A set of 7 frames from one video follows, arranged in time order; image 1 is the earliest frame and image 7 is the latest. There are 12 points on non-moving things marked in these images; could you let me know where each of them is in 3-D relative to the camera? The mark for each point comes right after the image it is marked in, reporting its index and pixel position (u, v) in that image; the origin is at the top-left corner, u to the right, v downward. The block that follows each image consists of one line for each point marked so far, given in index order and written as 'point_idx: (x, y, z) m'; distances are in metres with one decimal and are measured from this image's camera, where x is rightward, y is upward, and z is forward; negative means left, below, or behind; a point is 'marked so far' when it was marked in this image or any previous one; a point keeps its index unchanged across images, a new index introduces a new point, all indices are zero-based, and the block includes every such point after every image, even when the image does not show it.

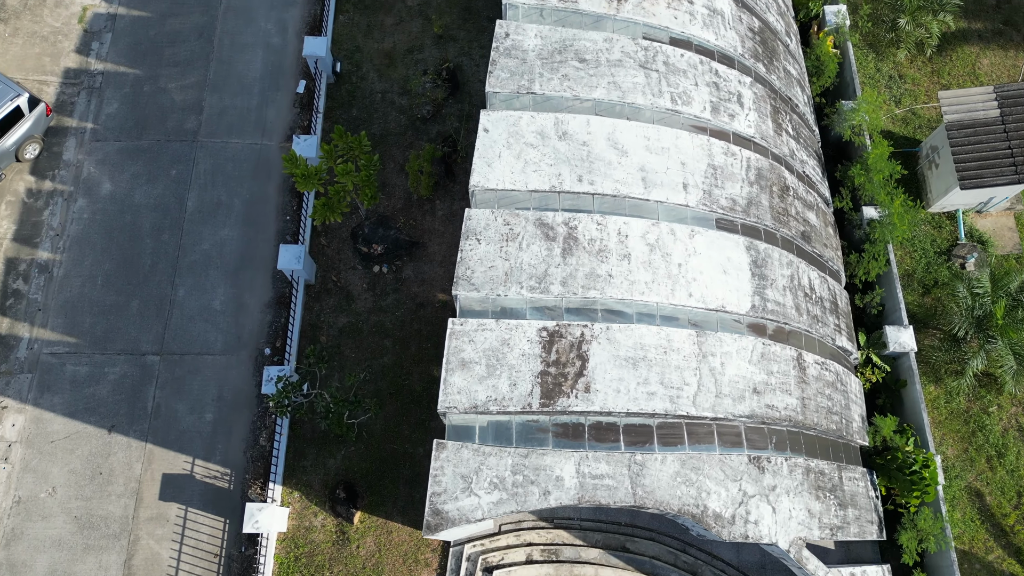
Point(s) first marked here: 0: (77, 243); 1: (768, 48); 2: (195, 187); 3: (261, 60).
0: (-10.4, +1.1, +17.7) m
1: (+5.2, +4.9, +14.9) m
2: (-7.8, +2.5, +18.2) m
3: (-6.6, +6.0, +19.4) m
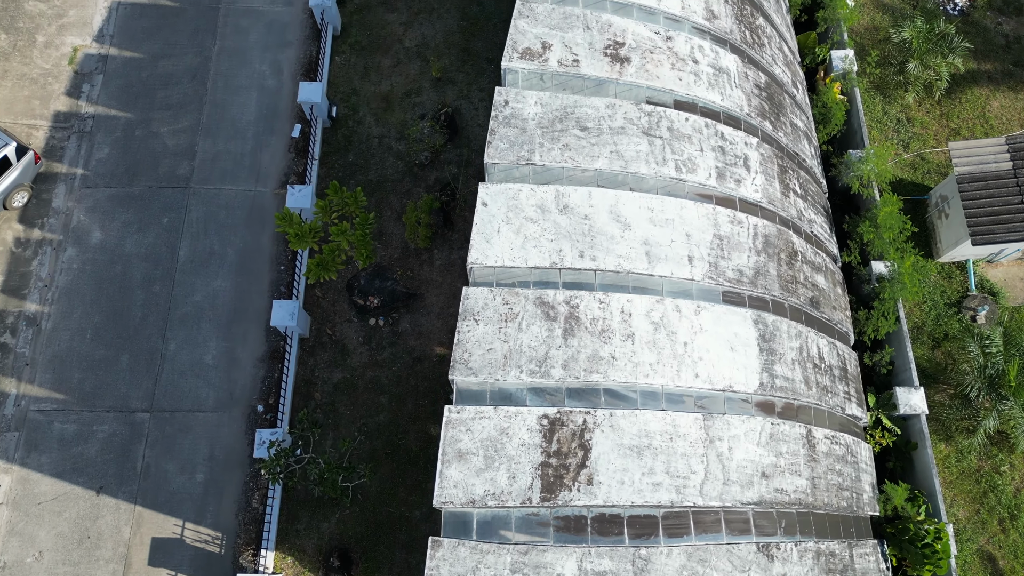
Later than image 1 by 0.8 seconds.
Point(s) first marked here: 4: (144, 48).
0: (-10.4, -0.1, +17.2) m
1: (+5.2, +3.6, +14.5) m
2: (-7.8, +1.3, +17.7) m
3: (-6.6, +4.8, +19.0) m
4: (-9.7, +6.4, +19.5) m
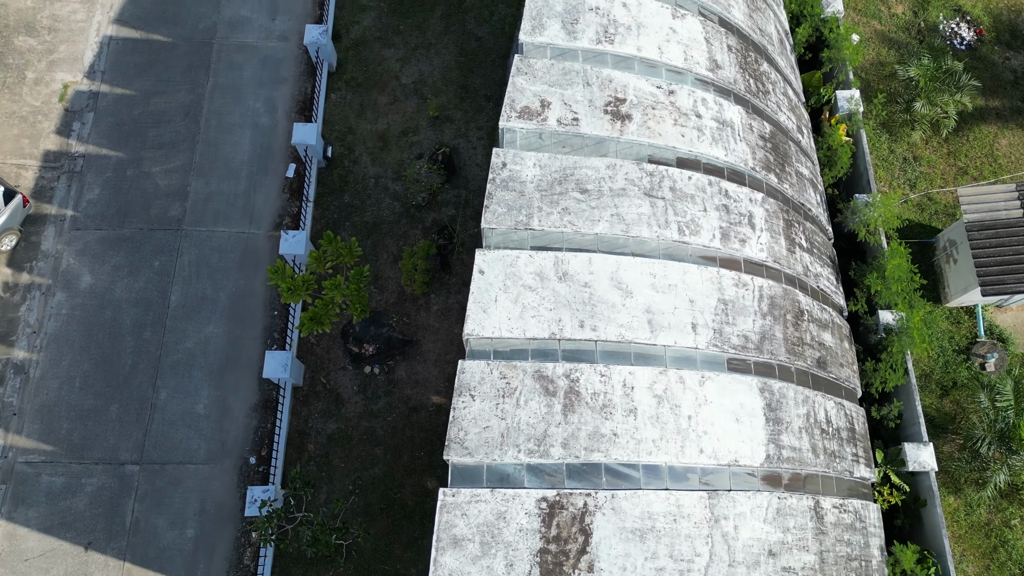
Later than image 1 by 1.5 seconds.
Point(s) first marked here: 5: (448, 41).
0: (-10.5, -1.2, +16.9) m
1: (+5.1, +2.6, +14.1) m
2: (-7.9, +0.2, +17.4) m
3: (-6.6, +3.7, +18.6) m
4: (-9.8, +5.3, +19.2) m
5: (-1.7, +6.6, +19.6) m
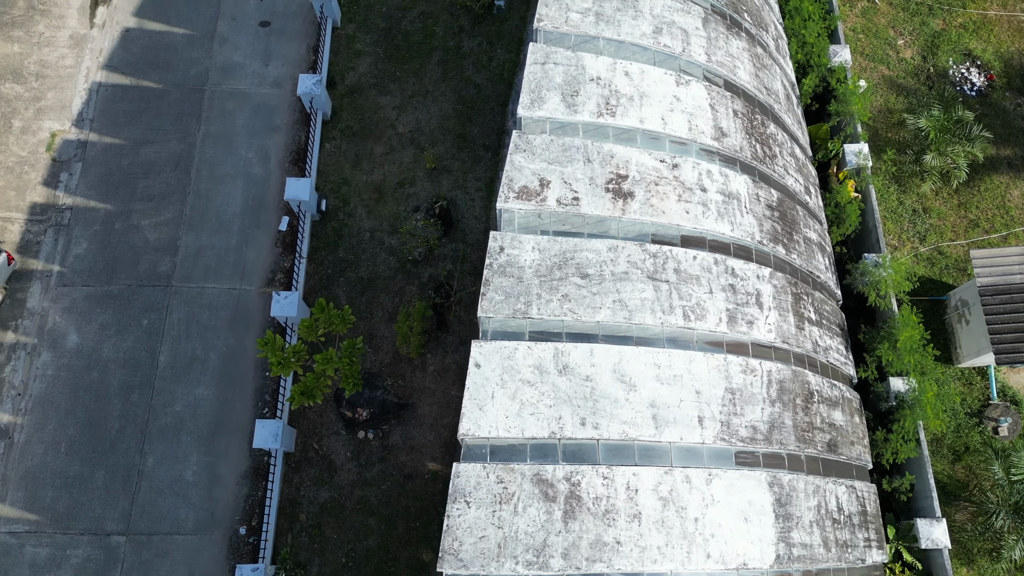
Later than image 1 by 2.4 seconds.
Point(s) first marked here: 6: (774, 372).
0: (-10.5, -2.6, +16.4) m
1: (+5.1, +1.2, +13.6) m
2: (-7.9, -1.2, +16.9) m
3: (-6.7, +2.3, +18.2) m
4: (-9.8, +3.9, +18.7) m
5: (-1.7, +5.2, +19.1) m
6: (+4.2, -1.3, +11.8) m
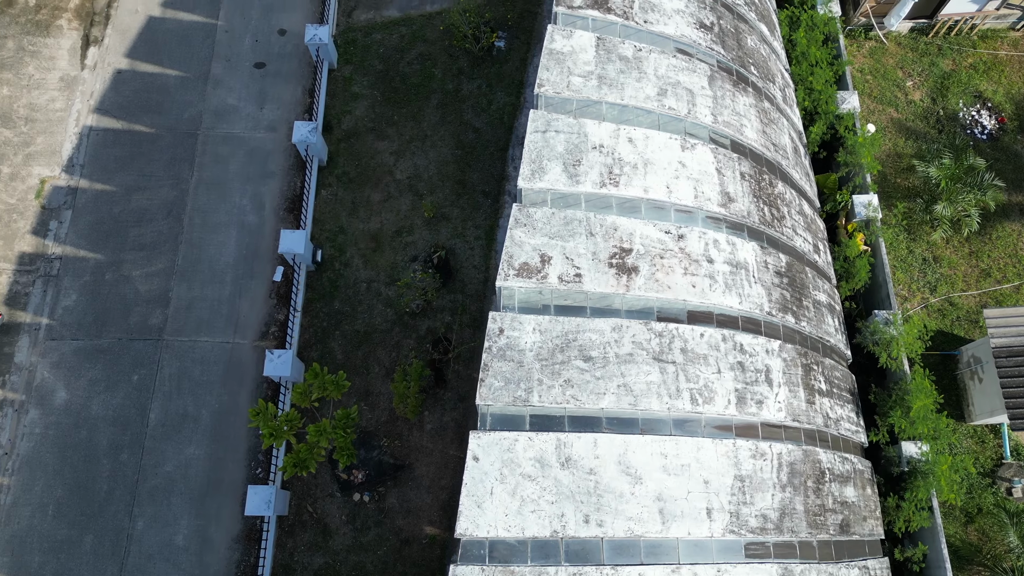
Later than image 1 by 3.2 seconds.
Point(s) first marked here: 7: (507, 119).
0: (-10.5, -3.8, +15.9) m
1: (+5.1, 0.0, +13.2) m
2: (-7.9, -2.4, +16.4) m
3: (-6.7, +1.1, +17.7) m
4: (-9.8, +2.7, +18.3) m
5: (-1.7, +4.0, +18.7) m
6: (+4.2, -2.6, +11.3) m
7: (-0.1, +4.3, +18.9) m
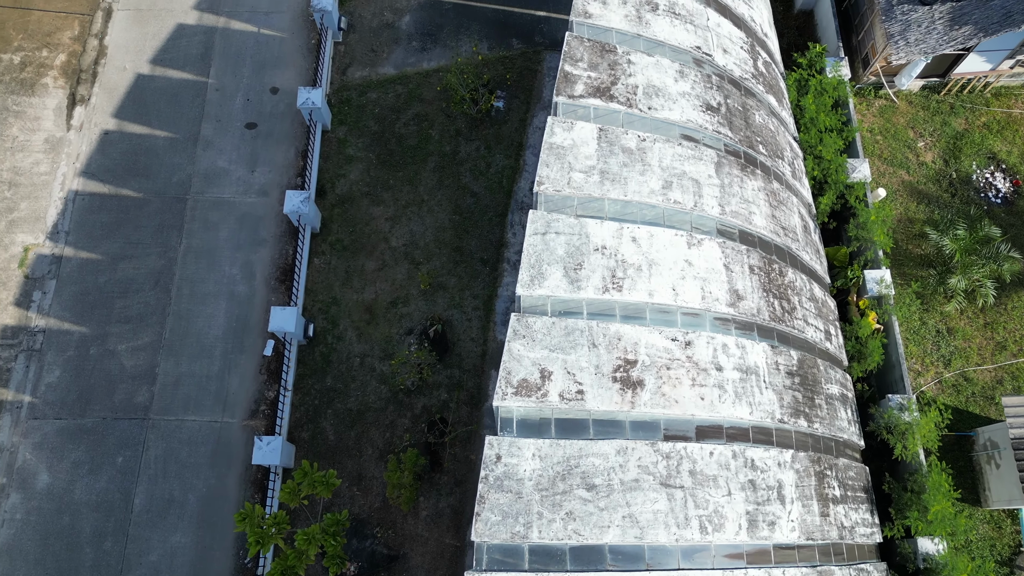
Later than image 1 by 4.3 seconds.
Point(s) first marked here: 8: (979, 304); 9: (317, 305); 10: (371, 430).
0: (-10.5, -5.5, +15.3) m
1: (+5.1, -1.7, +12.6) m
2: (-7.9, -4.1, +15.8) m
3: (-6.7, -0.6, +17.1) m
4: (-9.8, +1.0, +17.7) m
5: (-1.7, +2.3, +18.1) m
6: (+4.2, -4.2, +10.7) m
7: (-0.2, +2.6, +18.3) m
8: (+10.9, -0.4, +17.1) m
9: (-4.5, -0.4, +17.1) m
10: (-3.1, -3.1, +16.1) m
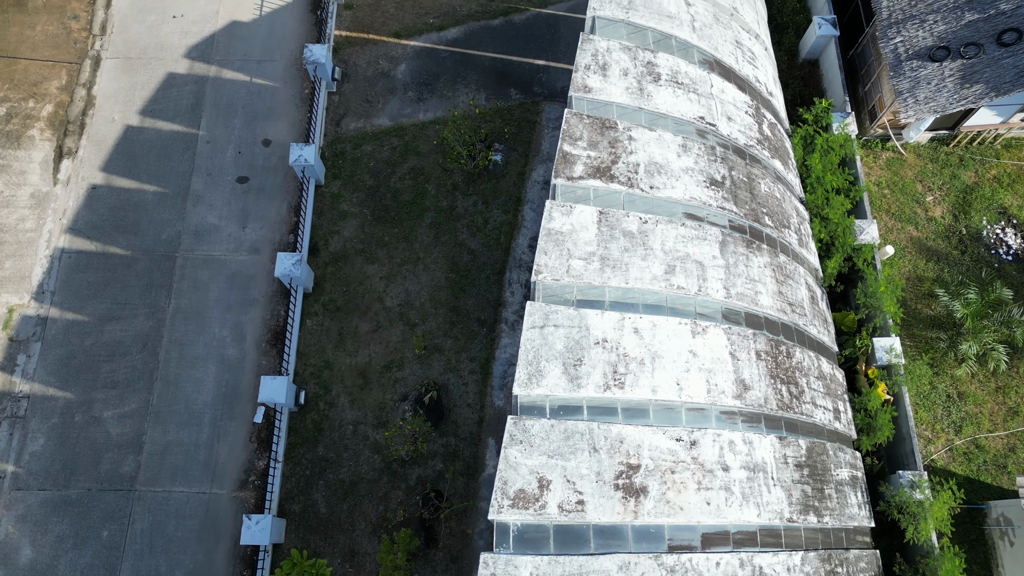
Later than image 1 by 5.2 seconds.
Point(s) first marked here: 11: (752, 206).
0: (-10.6, -6.9, +14.8) m
1: (+5.0, -3.1, +12.1) m
2: (-8.0, -5.5, +15.3) m
3: (-6.7, -2.0, +16.6) m
4: (-9.9, -0.5, +17.2) m
5: (-1.8, +0.8, +17.6) m
6: (+4.1, -5.6, +10.2) m
7: (-0.2, +1.2, +17.8) m
8: (+10.8, -1.8, +16.6) m
9: (-4.6, -1.8, +16.6) m
10: (-3.1, -4.6, +15.5) m
11: (+4.4, +1.5, +13.4) m
